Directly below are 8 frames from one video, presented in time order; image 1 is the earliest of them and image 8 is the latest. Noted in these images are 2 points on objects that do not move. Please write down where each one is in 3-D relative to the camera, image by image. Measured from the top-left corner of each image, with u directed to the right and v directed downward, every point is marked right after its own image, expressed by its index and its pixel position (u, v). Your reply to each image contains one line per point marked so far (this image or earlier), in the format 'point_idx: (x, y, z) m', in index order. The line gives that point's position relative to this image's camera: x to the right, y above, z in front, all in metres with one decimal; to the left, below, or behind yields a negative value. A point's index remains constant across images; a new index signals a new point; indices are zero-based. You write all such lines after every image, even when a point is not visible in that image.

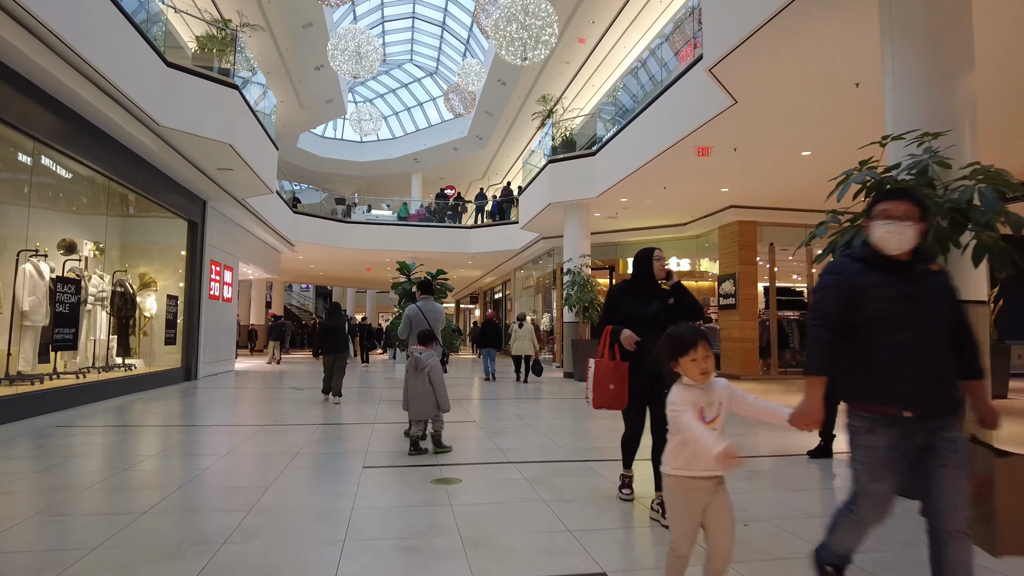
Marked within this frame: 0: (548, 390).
0: (+0.5, -1.6, +9.9) m
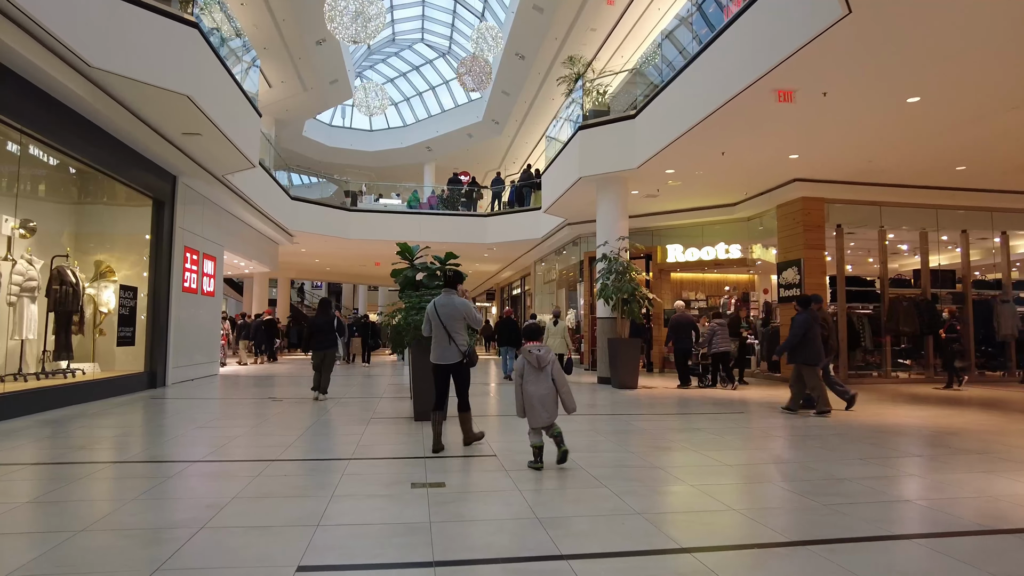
0: (+0.9, -1.4, +8.2) m
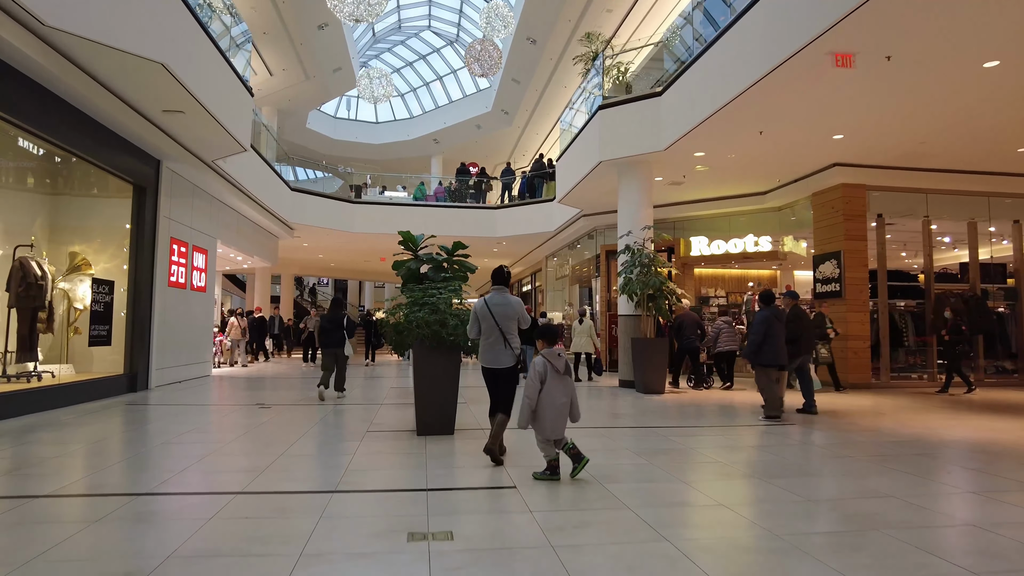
0: (+1.0, -1.3, +7.4) m
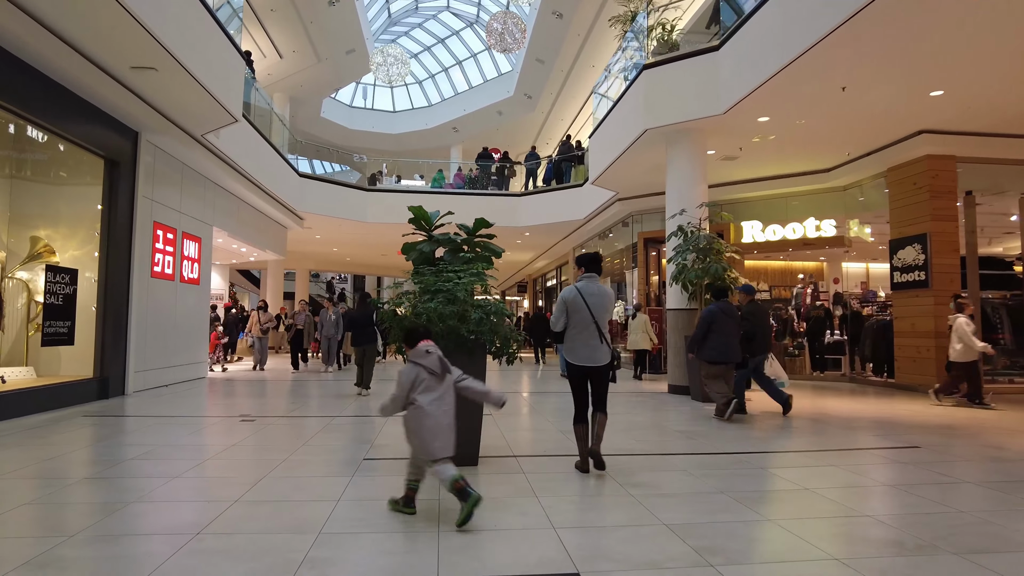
0: (+1.3, -1.2, +6.2) m
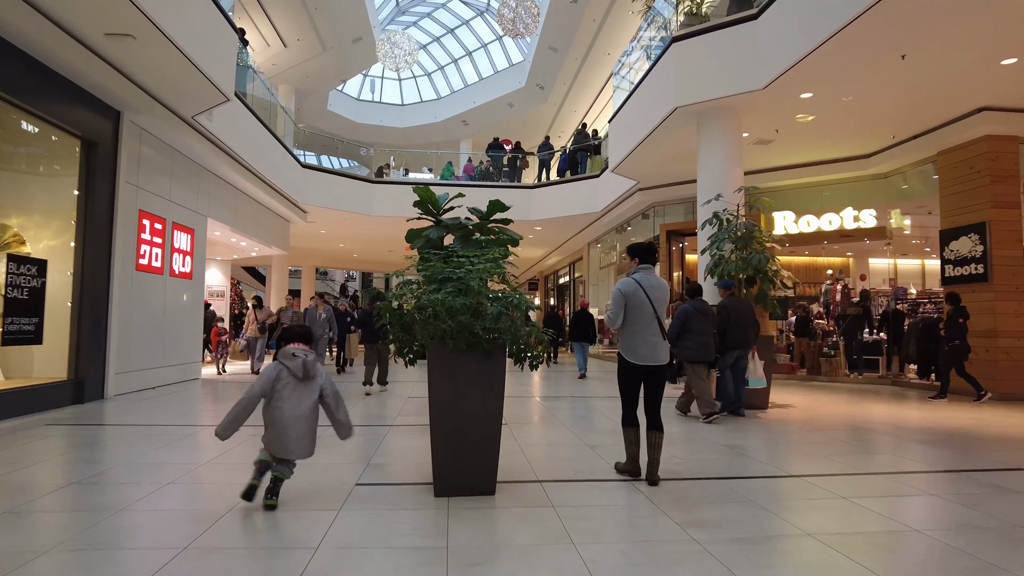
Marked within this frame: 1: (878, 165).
0: (+1.5, -1.2, +5.5) m
1: (+5.0, +1.7, +9.0) m
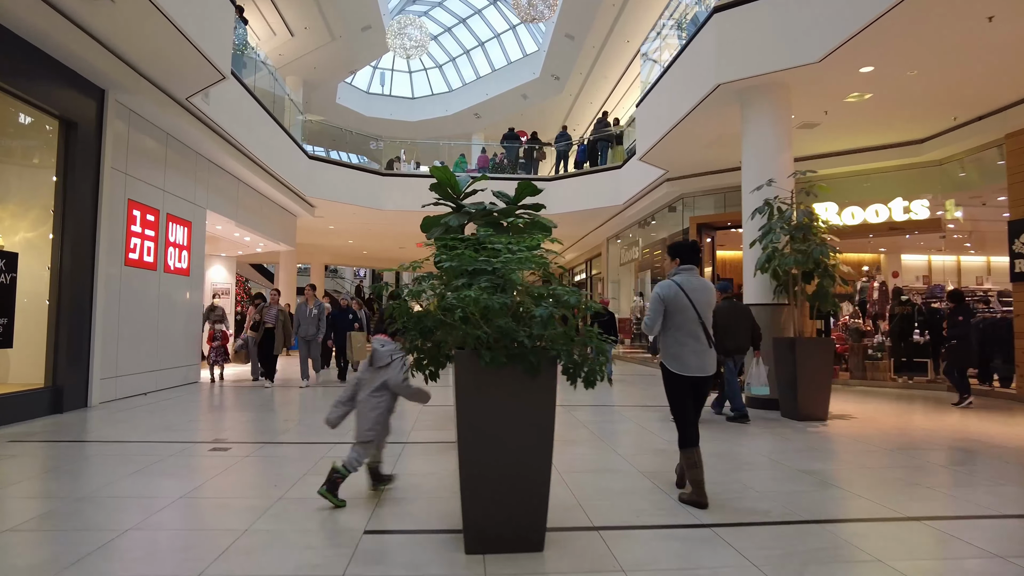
0: (+1.7, -1.1, +4.8) m
1: (+5.3, +1.7, +8.3) m
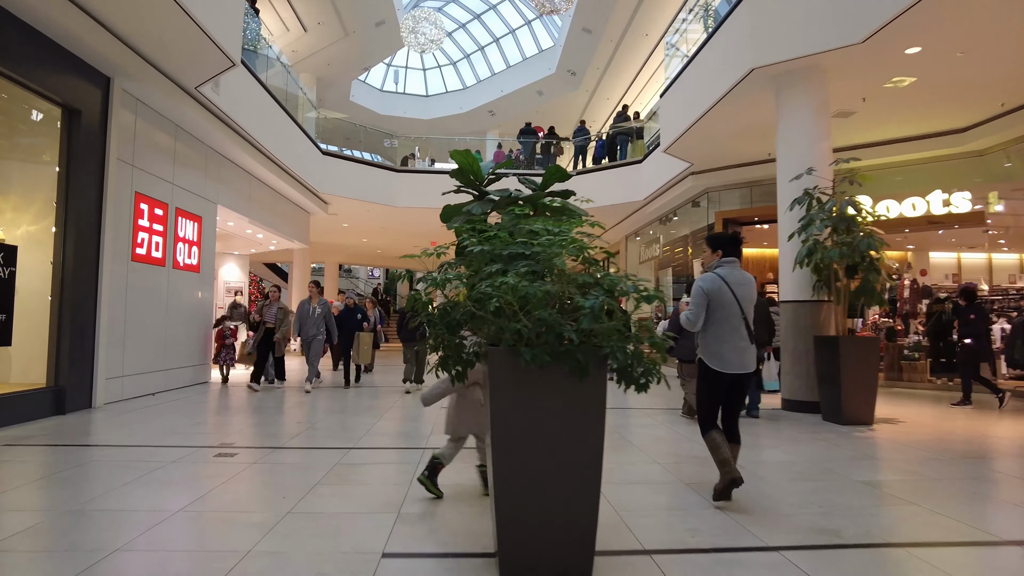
0: (+1.9, -1.1, +4.5) m
1: (+5.5, +1.7, +7.9) m
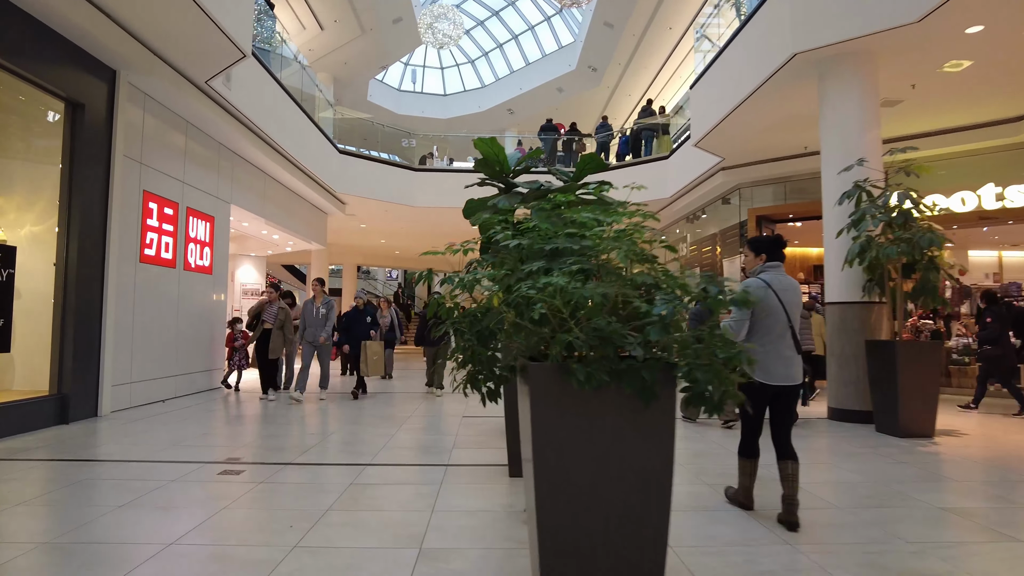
0: (+2.1, -1.1, +4.1) m
1: (+5.8, +1.7, +7.4) m
